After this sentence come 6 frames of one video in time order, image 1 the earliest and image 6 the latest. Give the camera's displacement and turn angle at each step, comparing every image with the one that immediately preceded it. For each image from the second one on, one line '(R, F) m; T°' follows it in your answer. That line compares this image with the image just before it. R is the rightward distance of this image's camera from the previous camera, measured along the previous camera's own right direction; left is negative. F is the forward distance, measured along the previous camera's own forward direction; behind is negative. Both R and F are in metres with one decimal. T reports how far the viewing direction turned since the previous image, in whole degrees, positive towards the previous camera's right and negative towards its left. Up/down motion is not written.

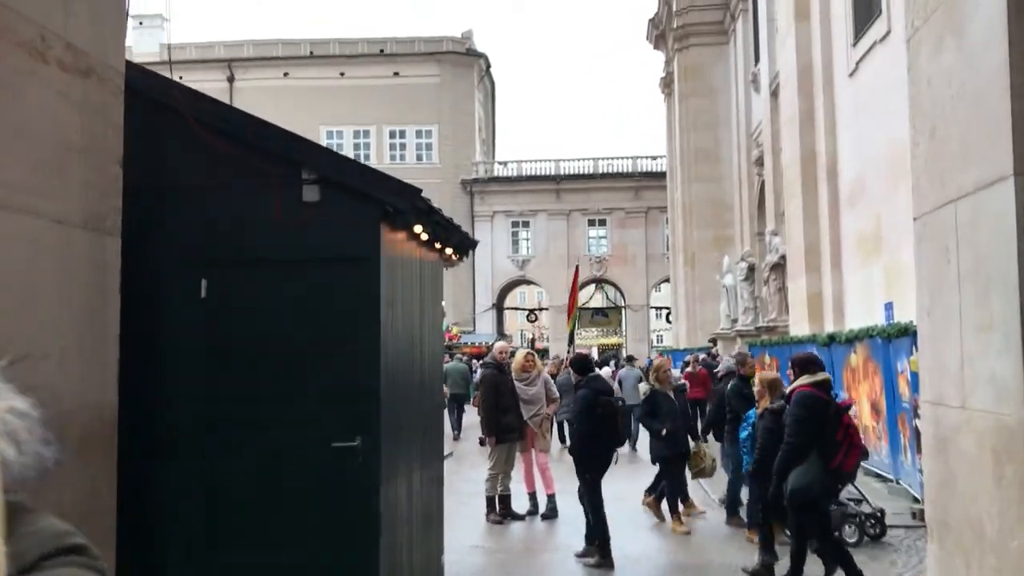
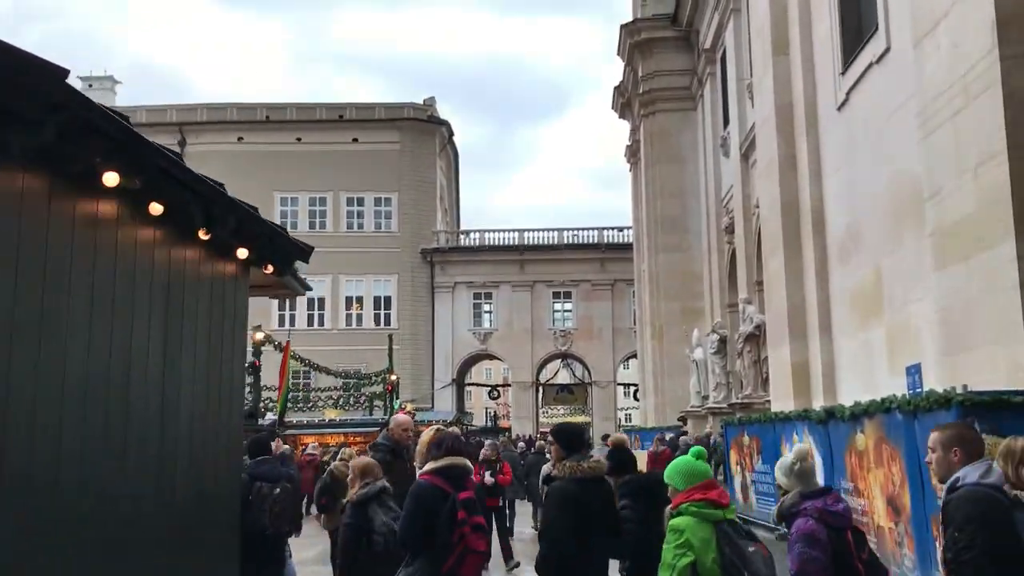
(+0.6, +2.9) m; +2°
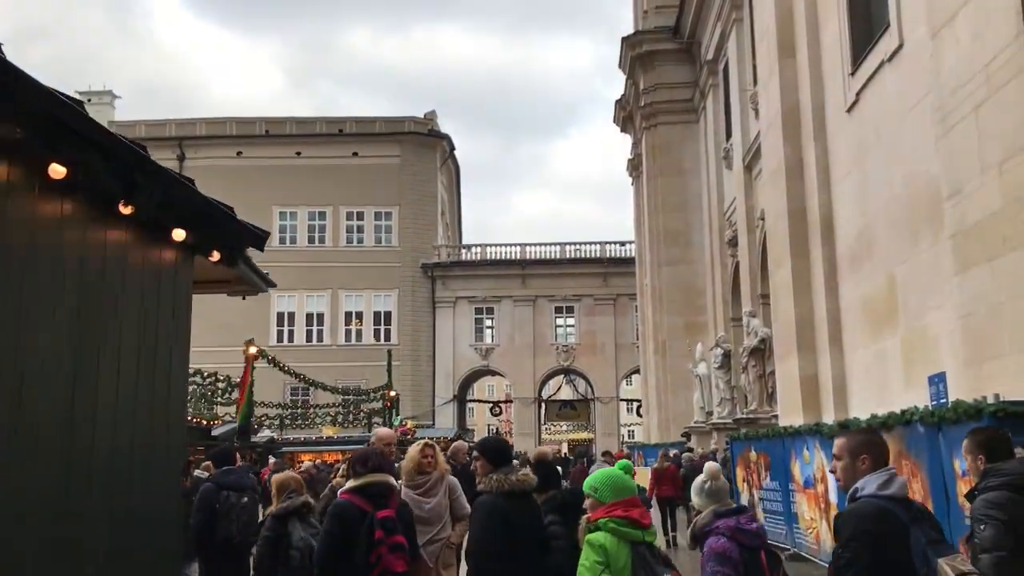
(+0.1, +0.6) m; 0°
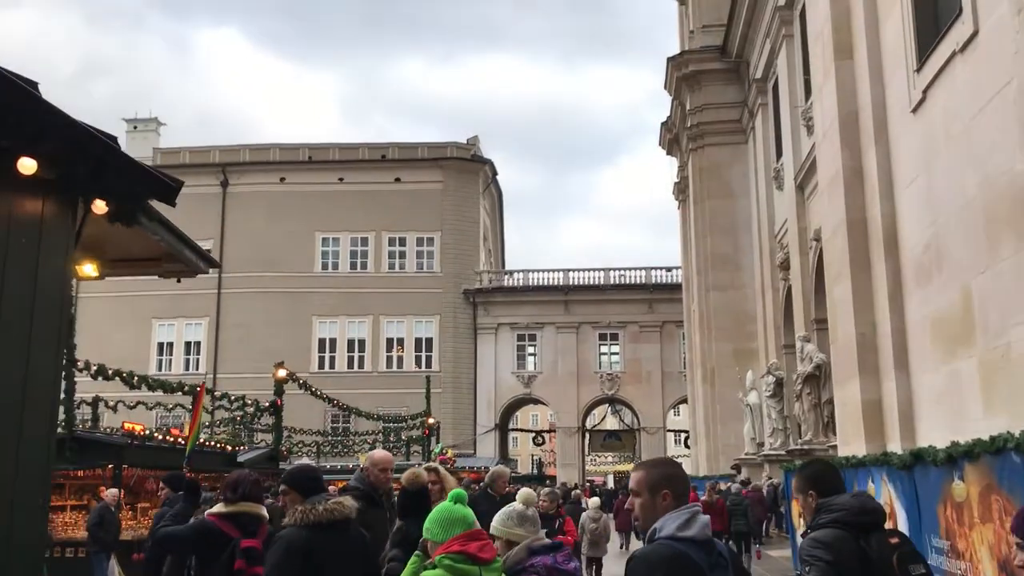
(+0.2, +1.1) m; -3°
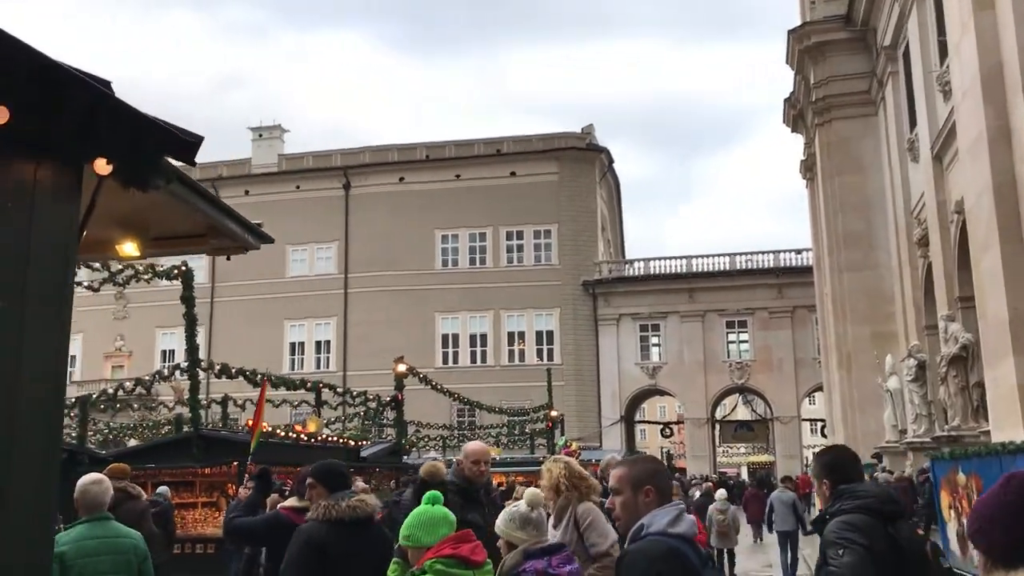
(+0.2, +0.6) m; -8°
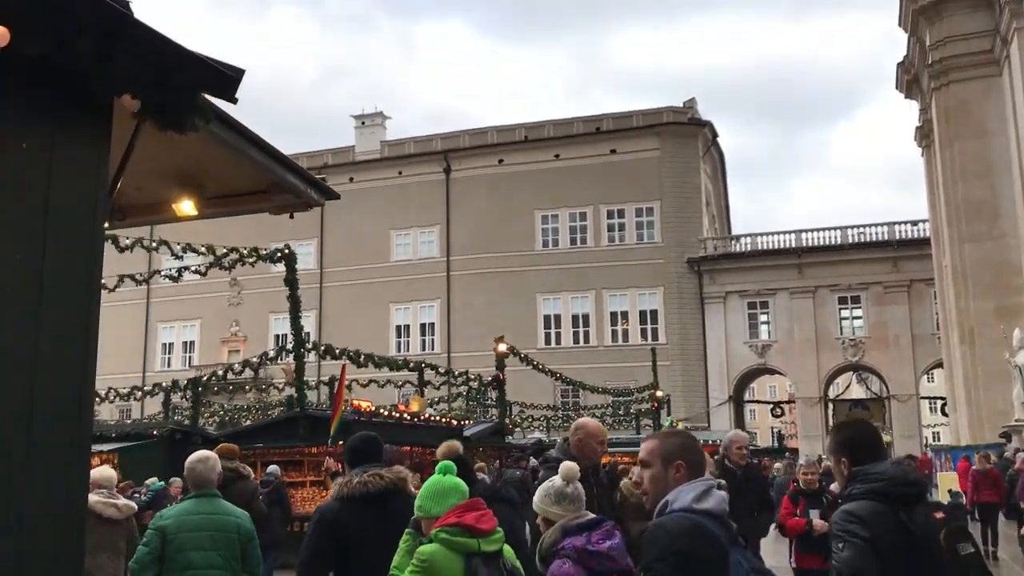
(+0.1, +0.3) m; -6°
